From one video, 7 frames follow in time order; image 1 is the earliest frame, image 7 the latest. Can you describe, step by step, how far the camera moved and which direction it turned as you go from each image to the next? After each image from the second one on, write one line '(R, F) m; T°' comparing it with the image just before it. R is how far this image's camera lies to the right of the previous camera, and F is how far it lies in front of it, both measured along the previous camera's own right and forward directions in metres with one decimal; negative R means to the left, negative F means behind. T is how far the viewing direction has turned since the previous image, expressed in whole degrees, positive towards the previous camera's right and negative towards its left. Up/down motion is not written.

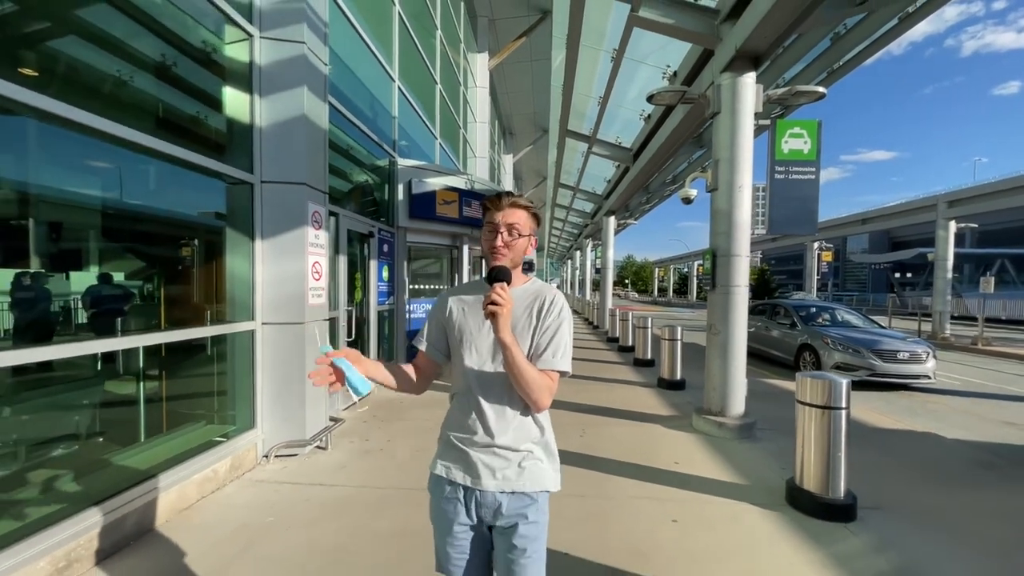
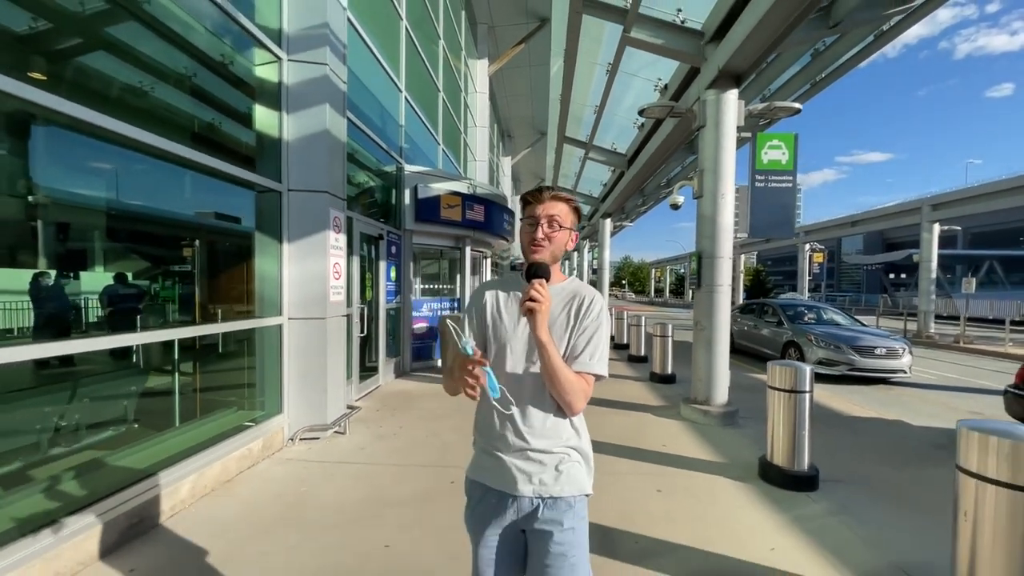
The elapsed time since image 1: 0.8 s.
(-0.1, -0.5) m; 0°
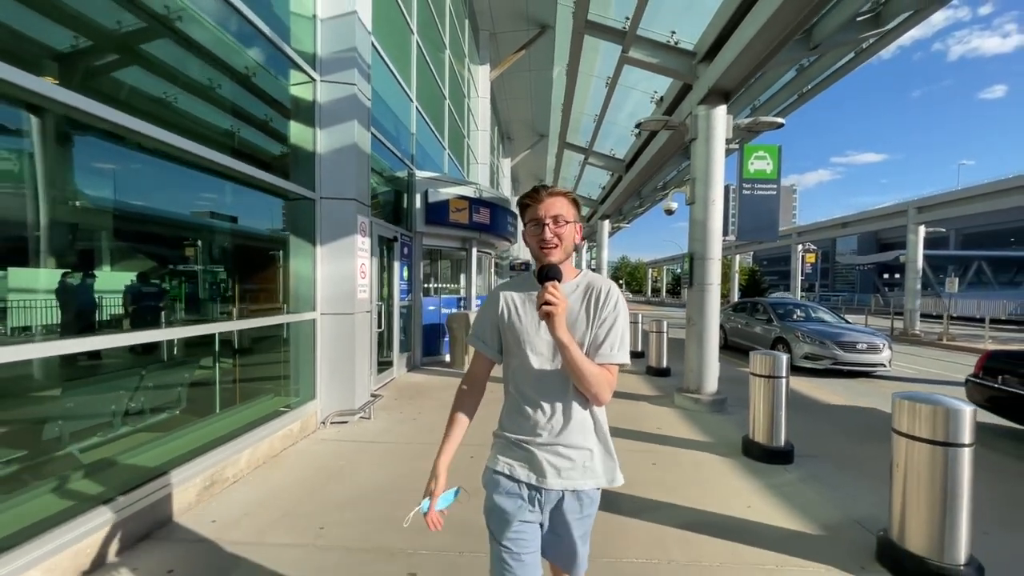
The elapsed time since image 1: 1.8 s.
(-0.1, -0.6) m; 0°
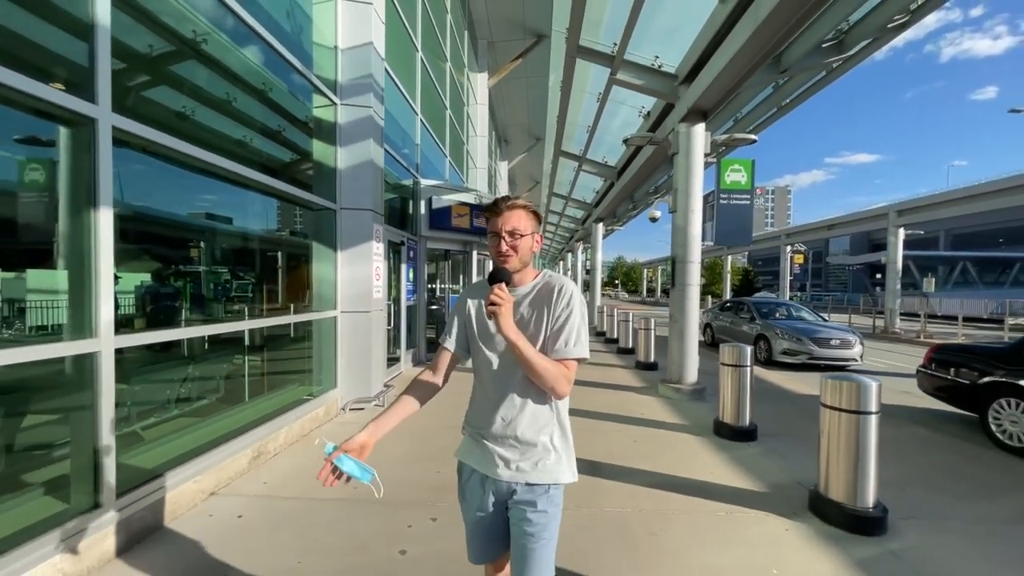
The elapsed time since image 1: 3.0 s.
(0.0, -0.7) m; 0°
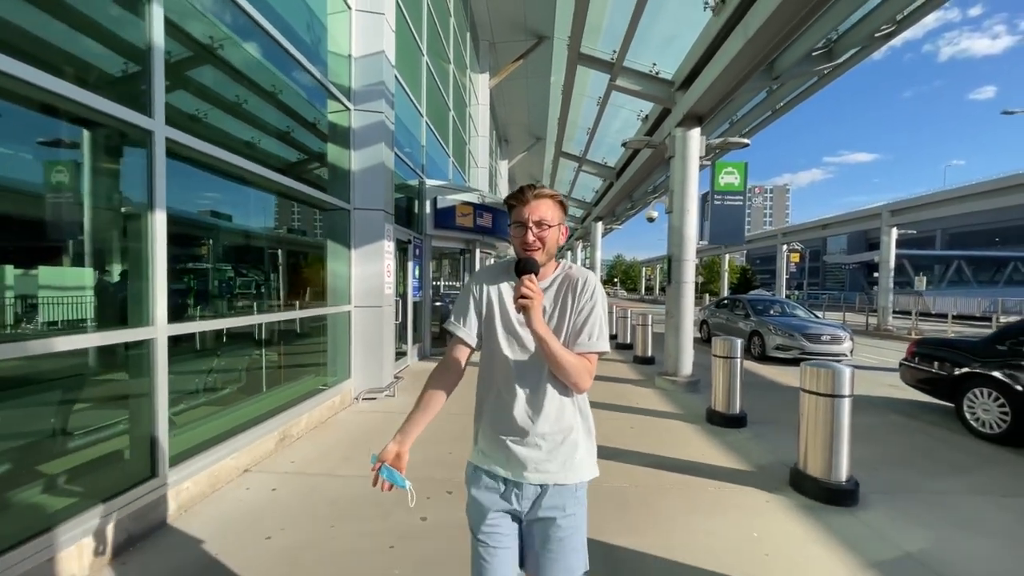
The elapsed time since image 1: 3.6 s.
(-0.1, -0.4) m; 0°
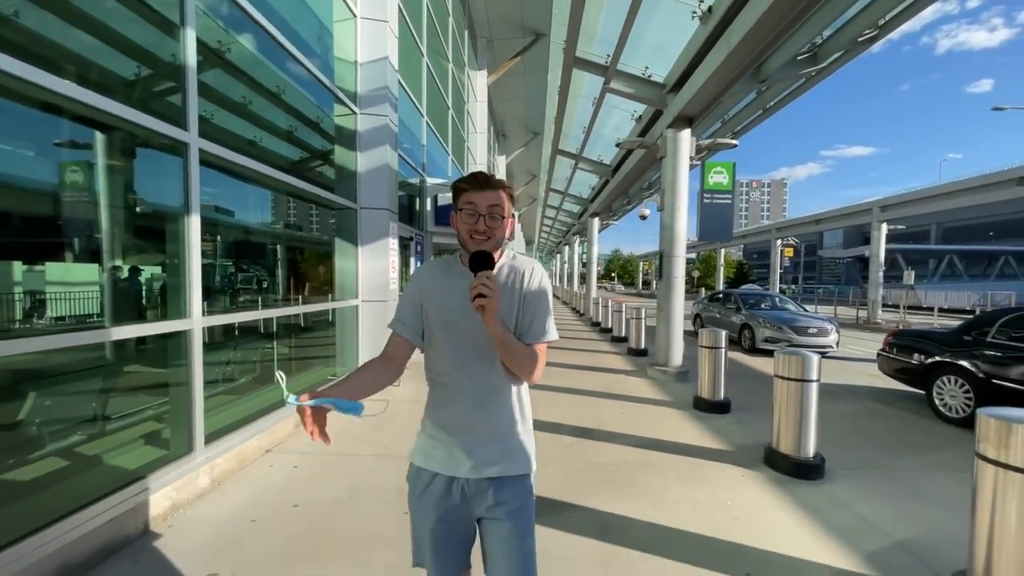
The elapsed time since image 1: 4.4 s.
(0.0, -0.4) m; 0°
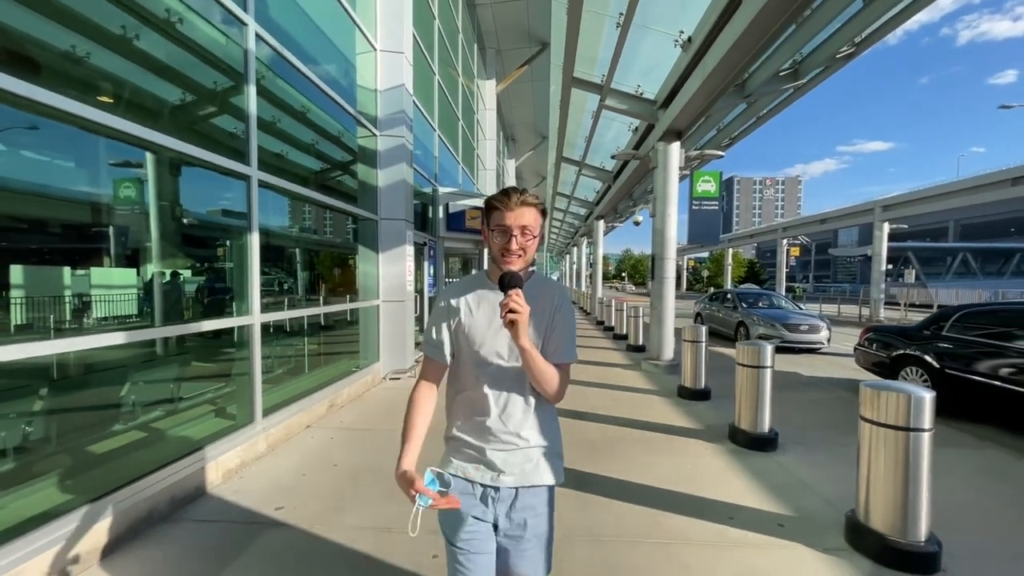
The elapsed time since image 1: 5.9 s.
(+0.1, -0.8) m; -1°
